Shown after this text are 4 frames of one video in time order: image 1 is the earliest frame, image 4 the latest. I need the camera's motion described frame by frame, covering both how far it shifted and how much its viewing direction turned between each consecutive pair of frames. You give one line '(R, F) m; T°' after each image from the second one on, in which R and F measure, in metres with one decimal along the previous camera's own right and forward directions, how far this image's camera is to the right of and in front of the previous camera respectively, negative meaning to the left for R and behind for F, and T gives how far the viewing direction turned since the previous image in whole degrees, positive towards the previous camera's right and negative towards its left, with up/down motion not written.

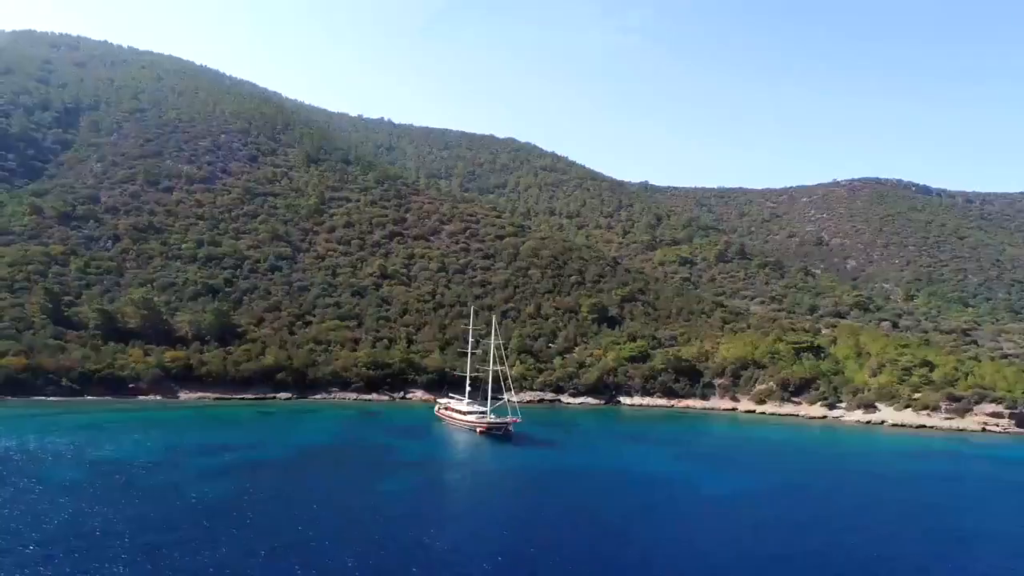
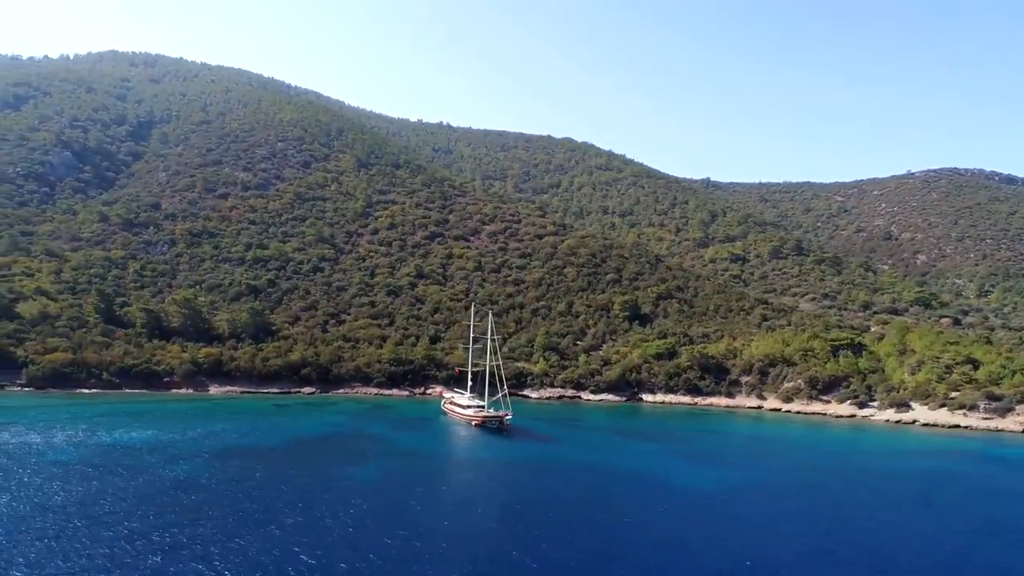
(+5.5, -0.6) m; -6°
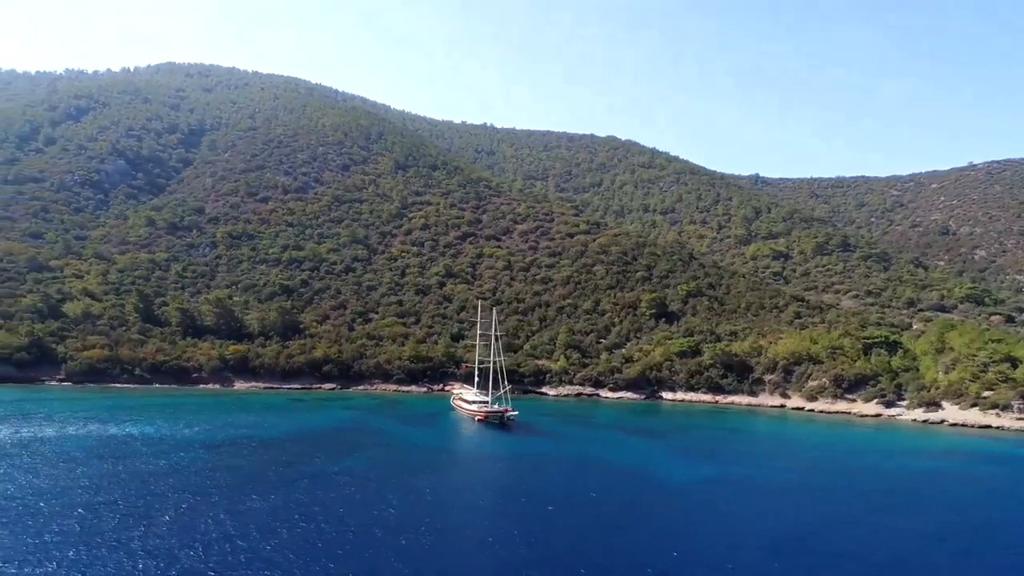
(+3.7, -0.3) m; -4°
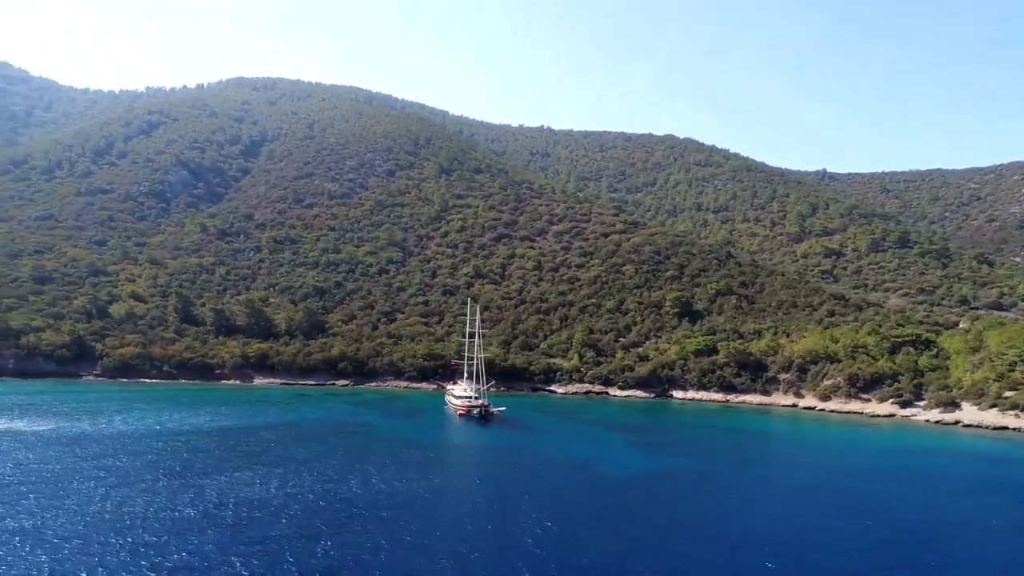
(+6.9, -0.8) m; -6°
